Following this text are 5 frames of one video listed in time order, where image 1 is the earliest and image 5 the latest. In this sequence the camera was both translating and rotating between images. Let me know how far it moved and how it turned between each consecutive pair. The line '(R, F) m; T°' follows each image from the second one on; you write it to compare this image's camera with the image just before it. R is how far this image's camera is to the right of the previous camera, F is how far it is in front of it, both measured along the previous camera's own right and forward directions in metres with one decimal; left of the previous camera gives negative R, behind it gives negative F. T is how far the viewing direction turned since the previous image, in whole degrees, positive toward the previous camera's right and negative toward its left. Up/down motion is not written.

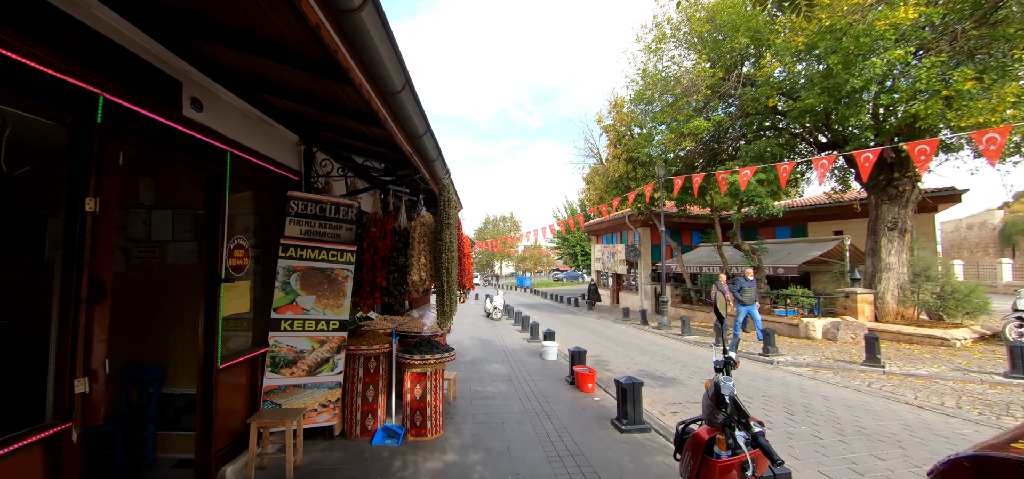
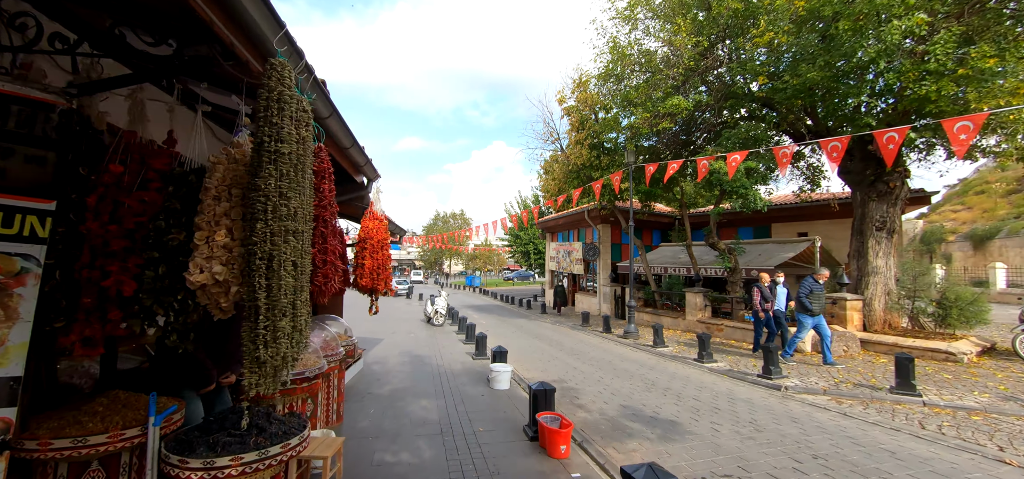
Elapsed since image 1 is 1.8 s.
(+0.2, +2.4) m; +7°
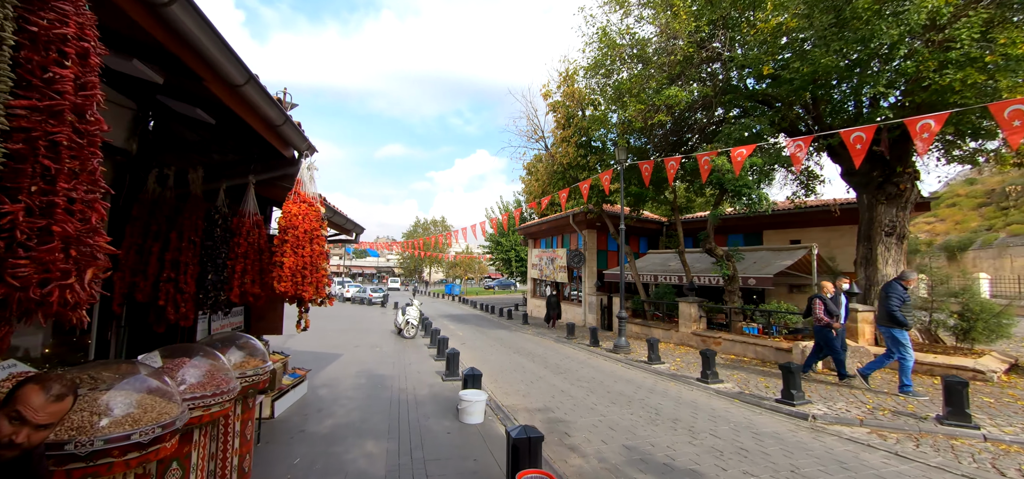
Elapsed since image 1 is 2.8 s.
(+0.1, +1.2) m; +2°
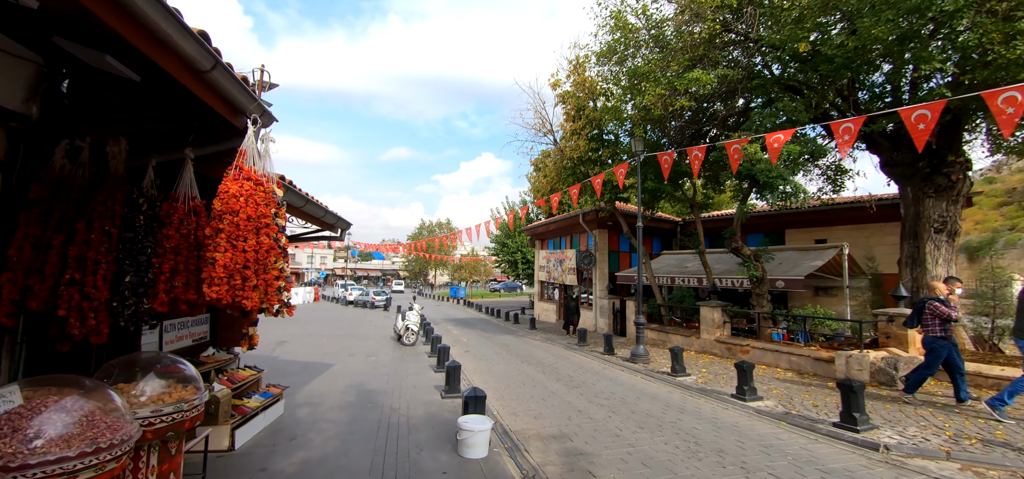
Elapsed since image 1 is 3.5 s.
(0.0, +0.9) m; -1°
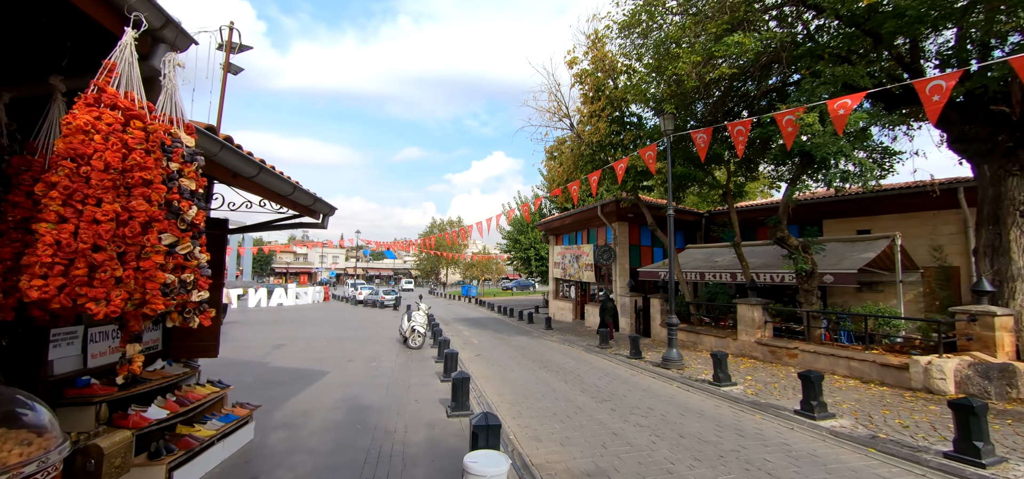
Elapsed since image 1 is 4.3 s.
(-0.1, +1.1) m; -2°
